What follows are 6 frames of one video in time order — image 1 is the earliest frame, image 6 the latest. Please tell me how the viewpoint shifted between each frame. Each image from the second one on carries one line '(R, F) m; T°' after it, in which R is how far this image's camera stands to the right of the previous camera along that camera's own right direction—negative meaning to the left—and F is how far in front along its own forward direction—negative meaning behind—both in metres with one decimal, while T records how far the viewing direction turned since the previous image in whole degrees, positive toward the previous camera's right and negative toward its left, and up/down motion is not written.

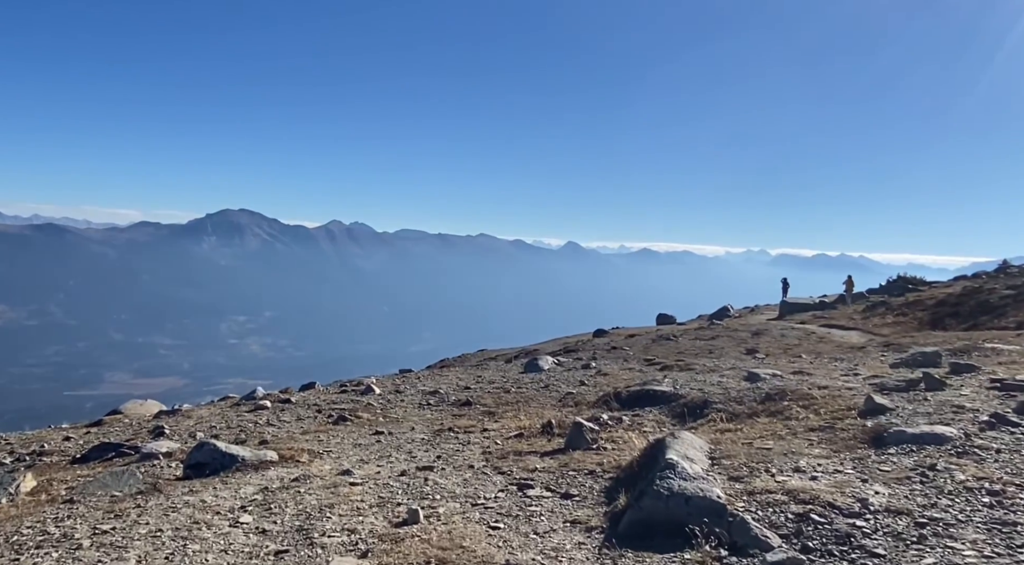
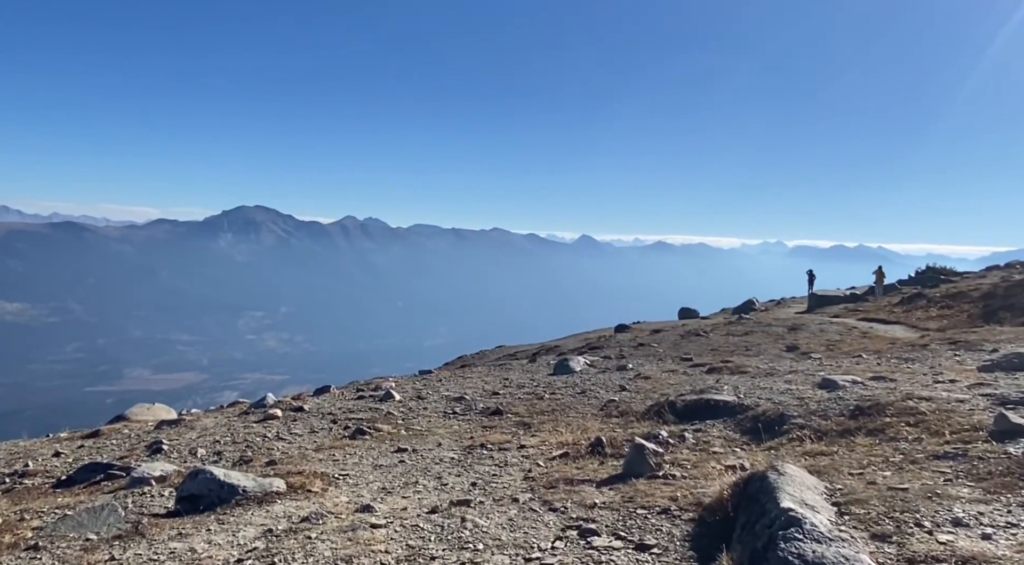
(-0.5, +2.5) m; -1°
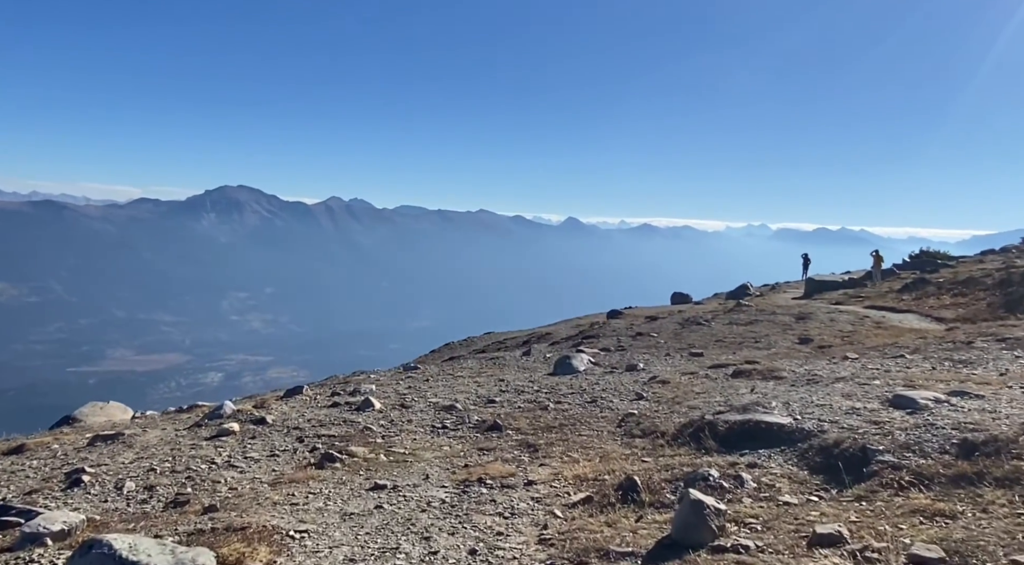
(-0.4, +3.6) m; +1°
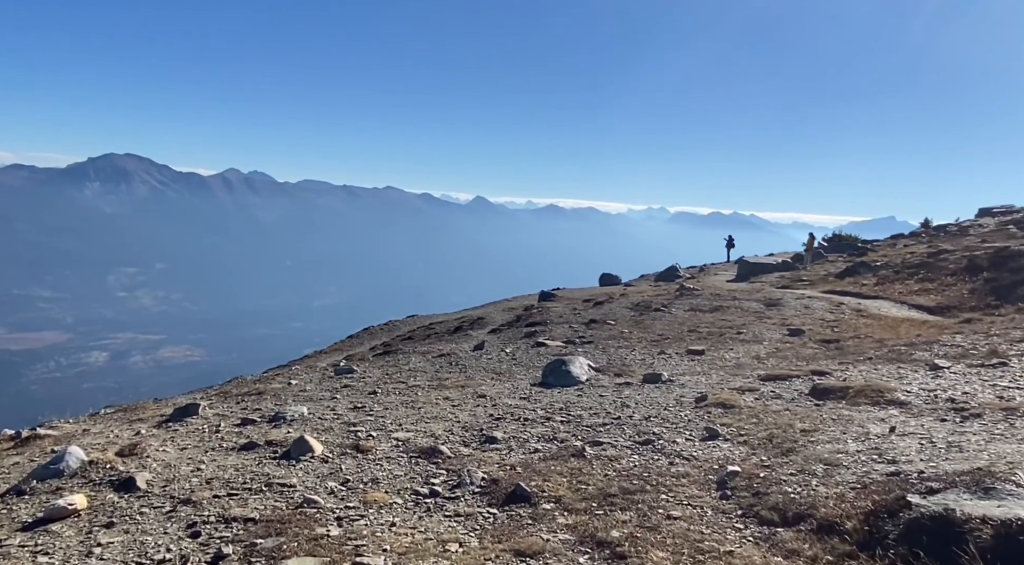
(-2.0, +7.4) m; +7°
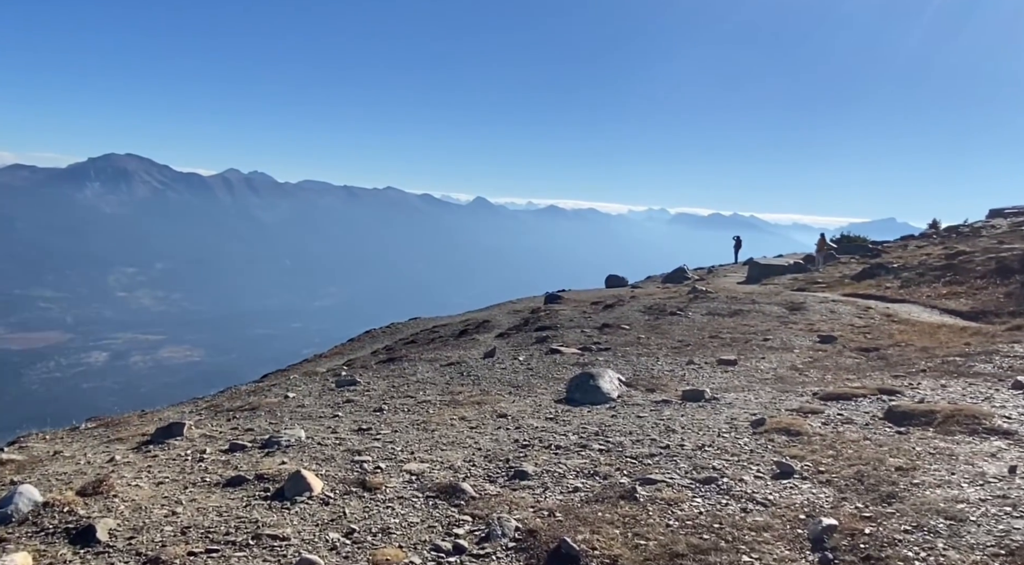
(-0.5, +2.3) m; 0°
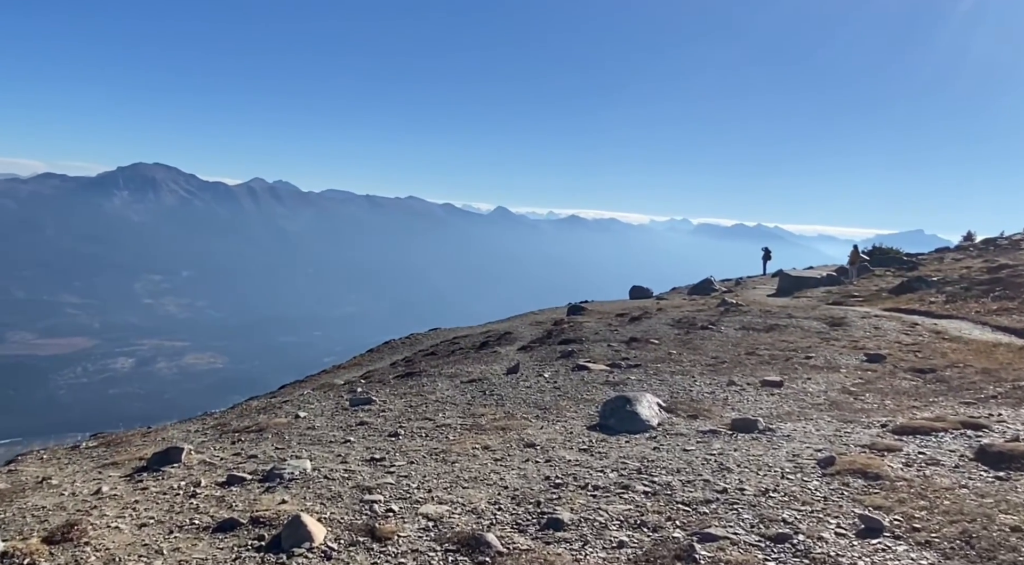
(-0.2, +1.8) m; -2°
